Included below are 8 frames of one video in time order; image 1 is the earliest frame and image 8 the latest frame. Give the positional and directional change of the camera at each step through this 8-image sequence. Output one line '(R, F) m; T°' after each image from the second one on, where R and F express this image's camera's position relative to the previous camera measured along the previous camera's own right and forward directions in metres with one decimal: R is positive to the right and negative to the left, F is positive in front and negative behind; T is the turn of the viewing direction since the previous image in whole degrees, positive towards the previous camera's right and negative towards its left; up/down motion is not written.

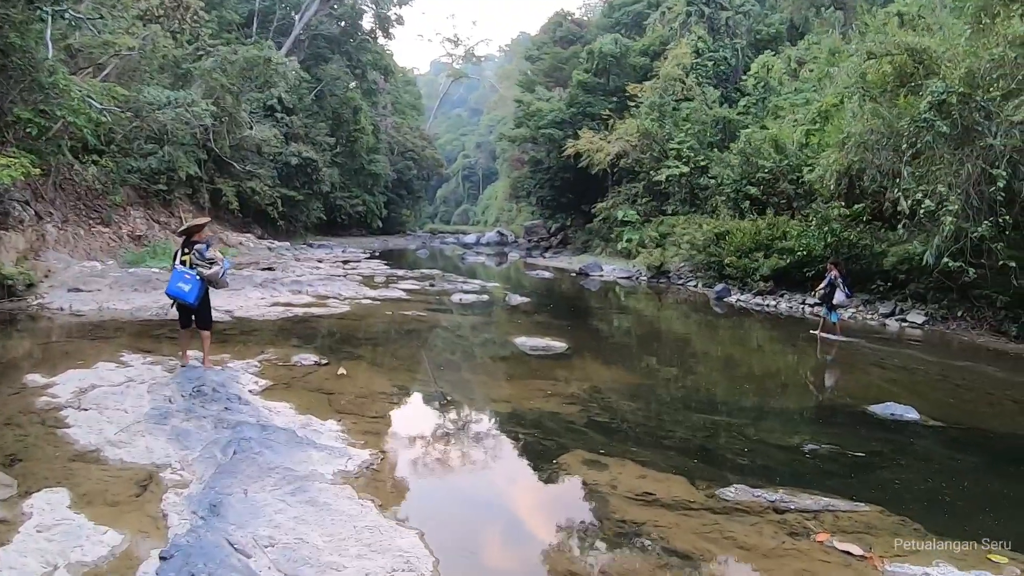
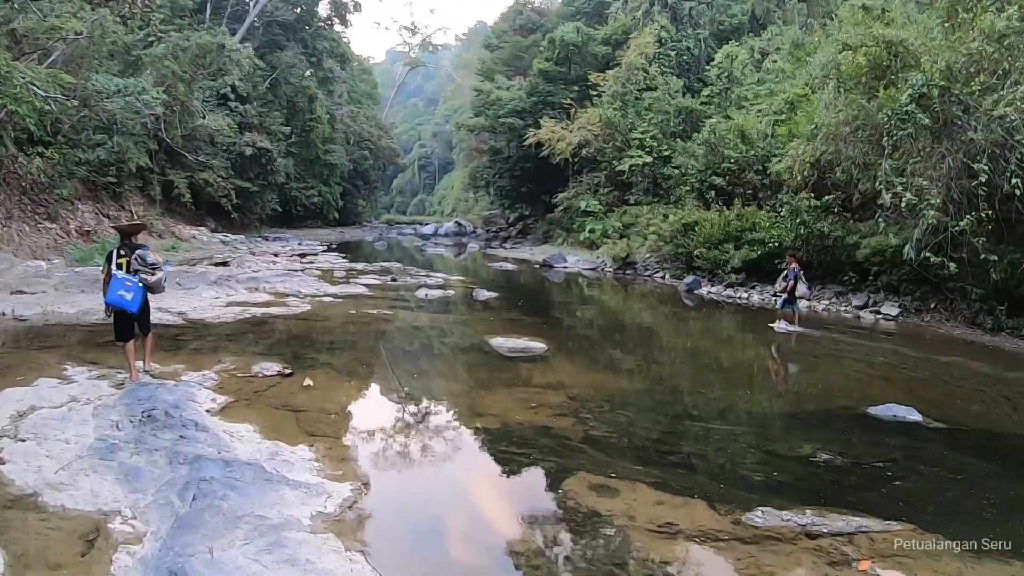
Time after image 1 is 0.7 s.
(-0.2, +0.6) m; +3°
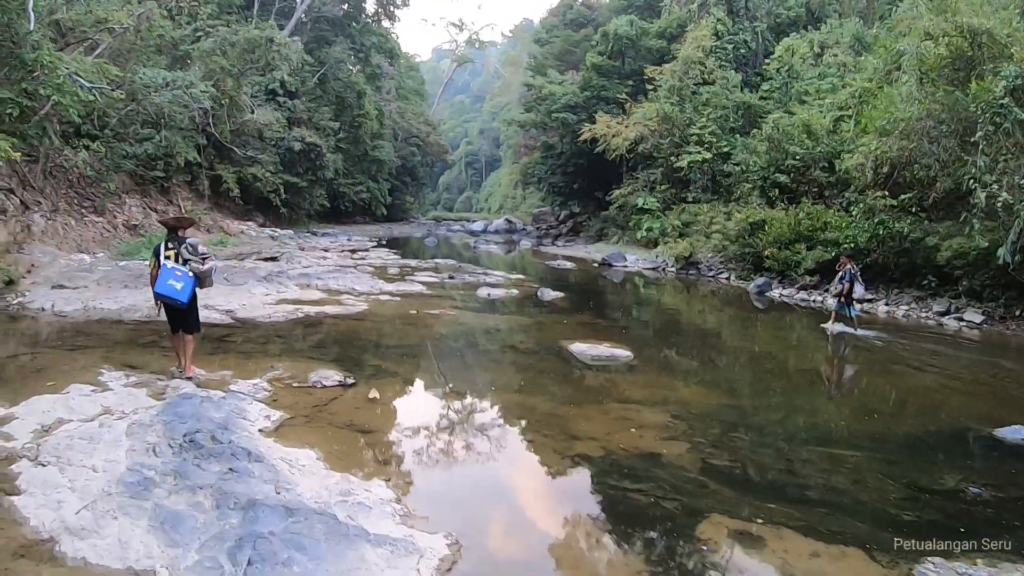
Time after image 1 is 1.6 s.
(-0.5, +0.9) m; -3°
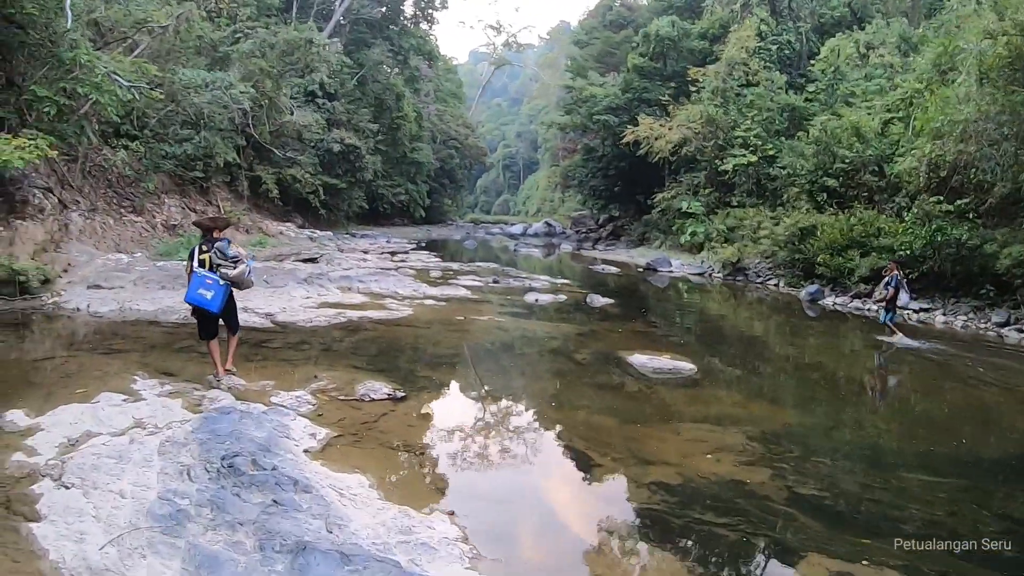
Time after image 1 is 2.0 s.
(-0.2, +0.4) m; -3°
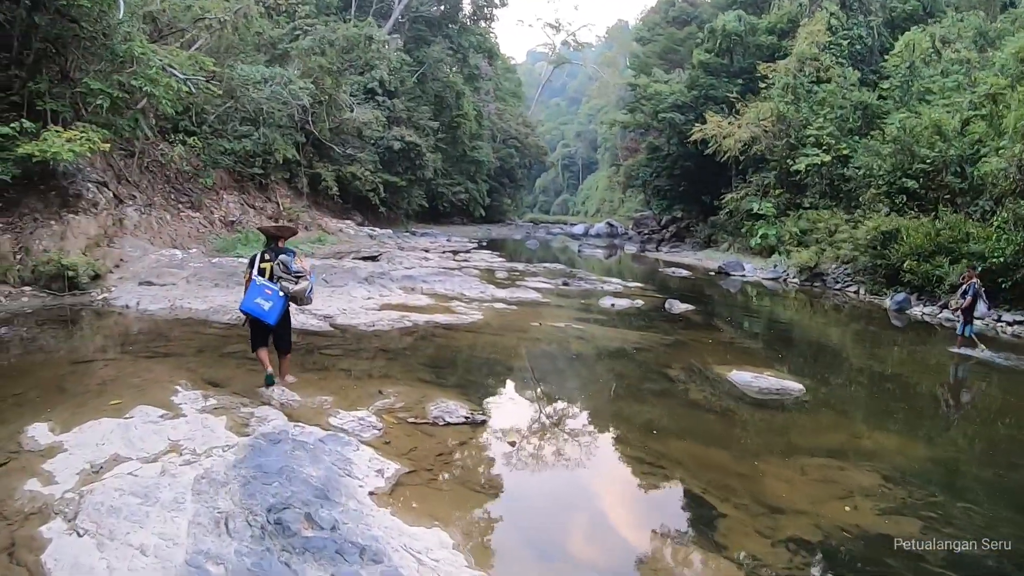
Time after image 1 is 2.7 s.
(-0.3, +0.7) m; -4°
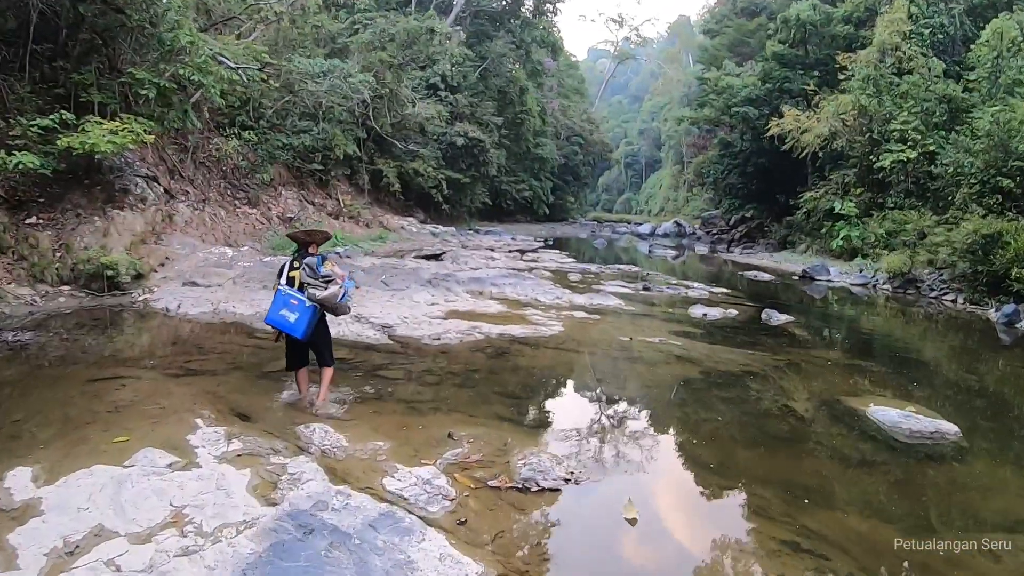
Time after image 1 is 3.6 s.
(-0.2, +0.9) m; -5°
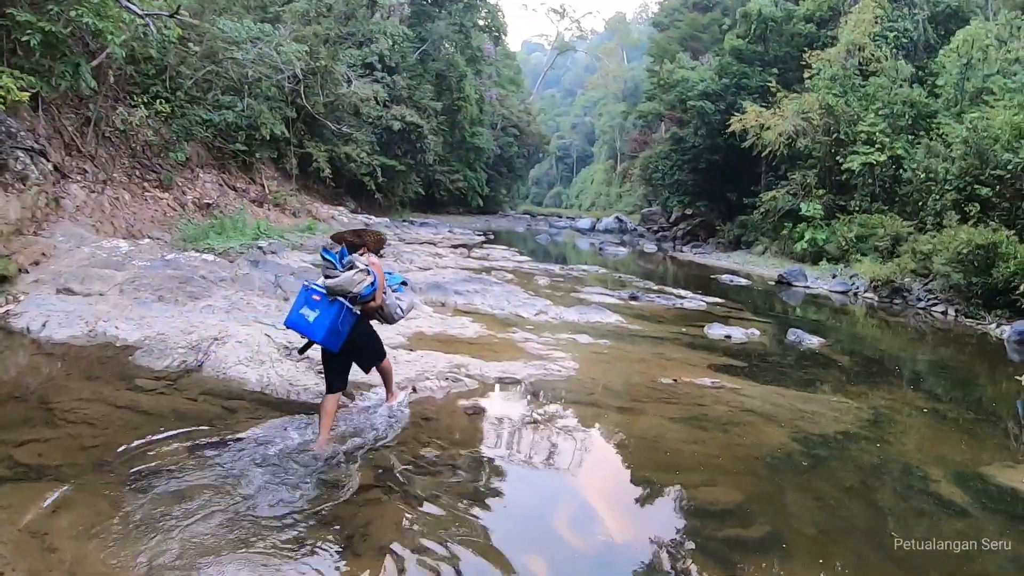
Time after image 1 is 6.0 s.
(-0.4, +1.6) m; +6°
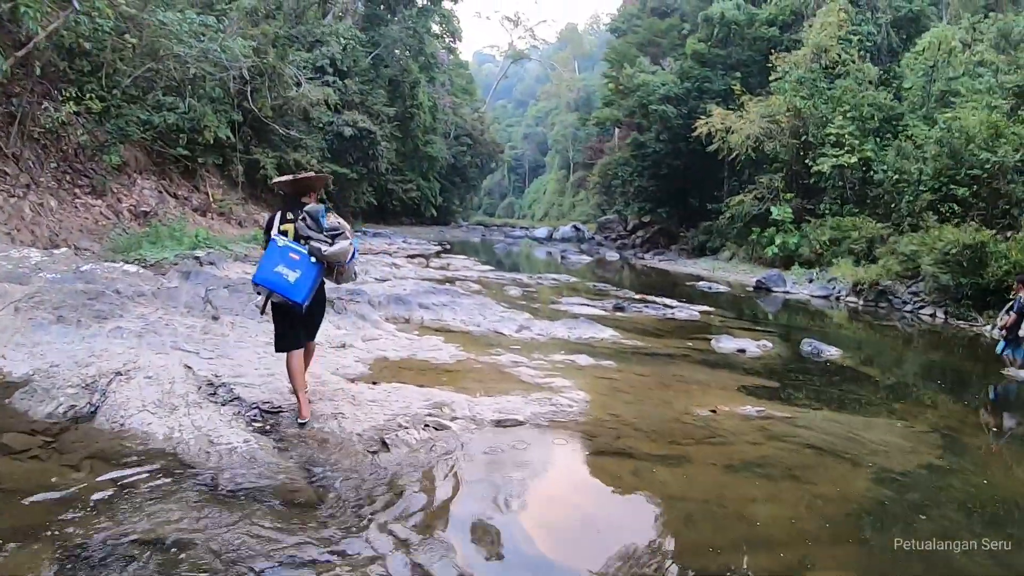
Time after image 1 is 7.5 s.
(-0.2, +0.9) m; +4°
